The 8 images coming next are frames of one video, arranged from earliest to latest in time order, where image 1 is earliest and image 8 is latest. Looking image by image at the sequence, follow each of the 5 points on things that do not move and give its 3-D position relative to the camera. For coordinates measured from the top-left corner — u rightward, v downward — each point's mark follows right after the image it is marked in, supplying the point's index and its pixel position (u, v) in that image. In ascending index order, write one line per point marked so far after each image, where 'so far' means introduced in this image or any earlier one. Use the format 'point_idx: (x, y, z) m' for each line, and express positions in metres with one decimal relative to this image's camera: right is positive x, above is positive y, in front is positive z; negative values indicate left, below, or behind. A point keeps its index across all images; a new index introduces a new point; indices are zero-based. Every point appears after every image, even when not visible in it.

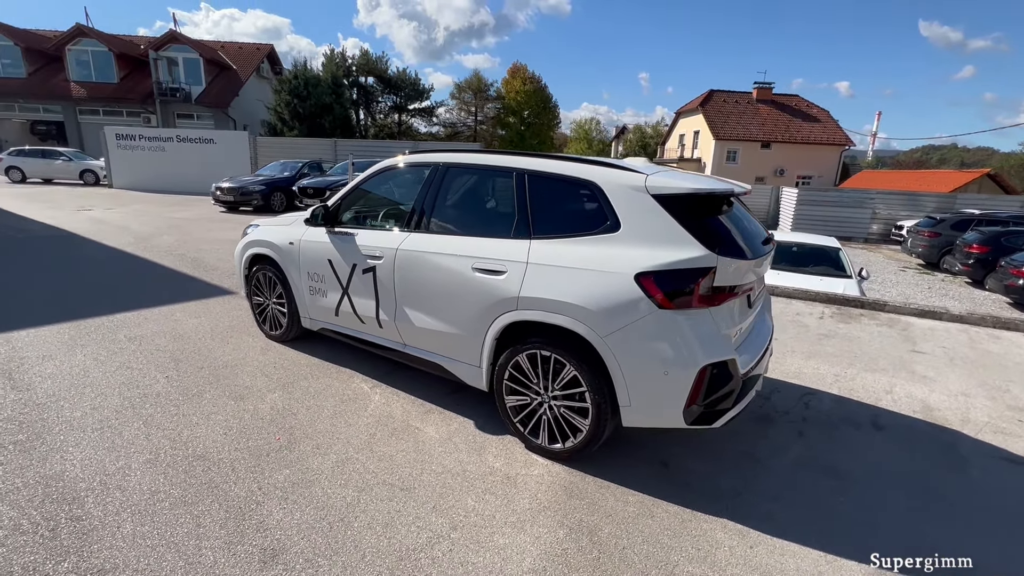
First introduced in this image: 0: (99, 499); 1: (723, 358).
0: (-2.1, -1.1, +2.5) m
1: (+1.1, -0.4, +2.6) m
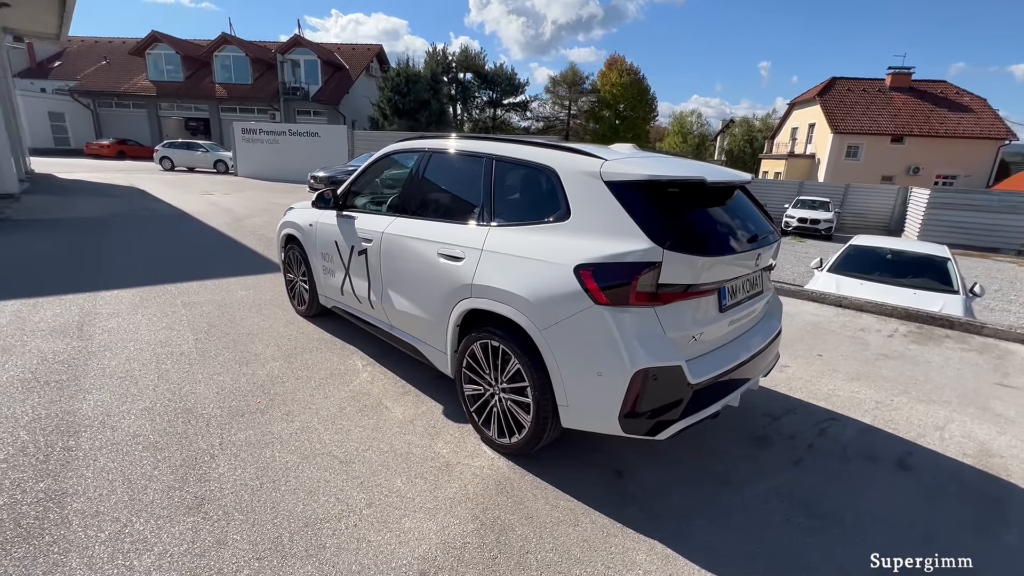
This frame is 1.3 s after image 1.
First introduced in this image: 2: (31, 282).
0: (-2.5, -0.9, +2.8) m
1: (+0.7, -0.4, +2.3) m
2: (-5.7, +0.1, +5.6) m
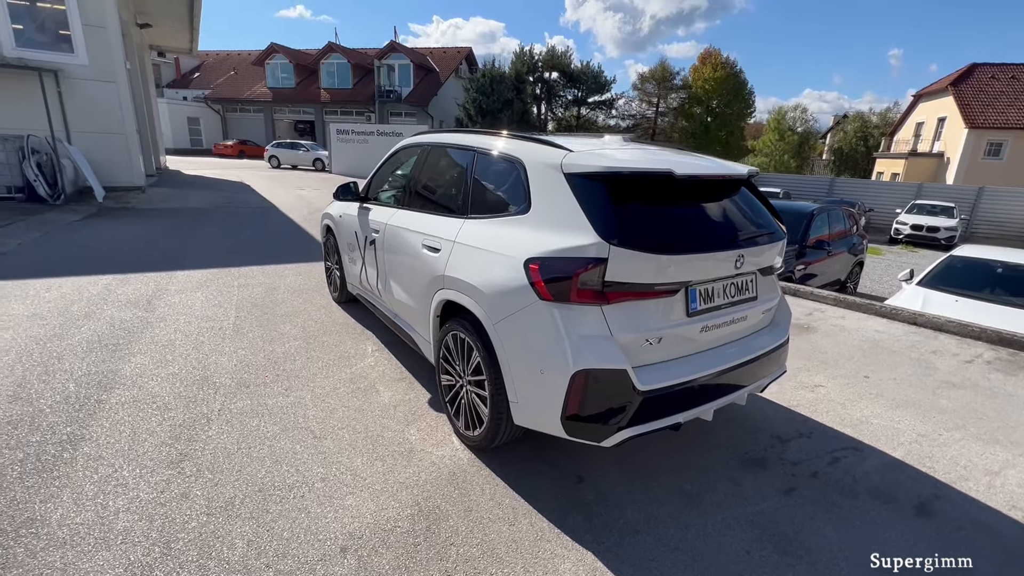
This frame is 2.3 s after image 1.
0: (-2.7, -0.7, +3.3) m
1: (+0.4, -0.4, +2.2) m
2: (-5.3, +0.4, +6.6) m
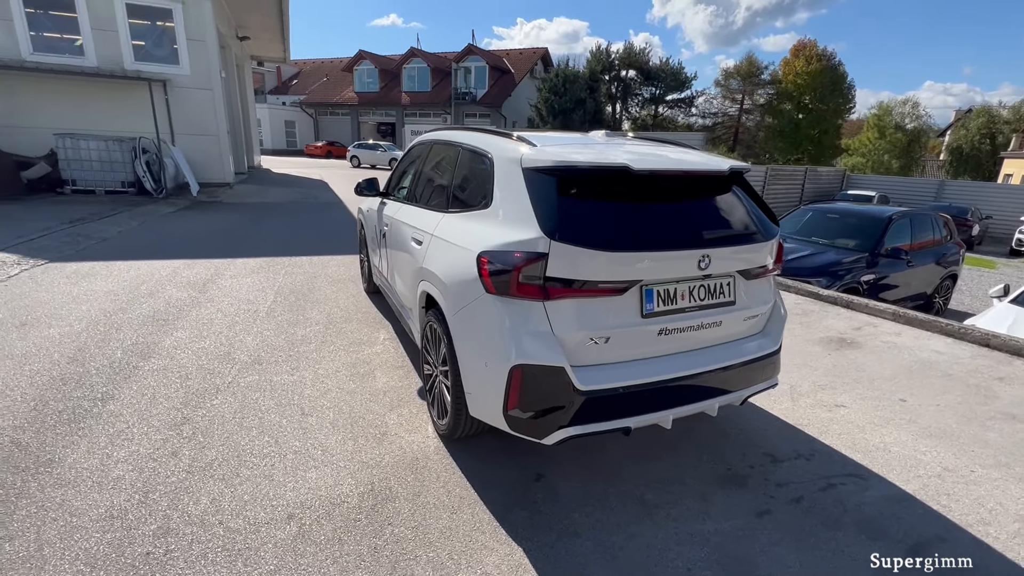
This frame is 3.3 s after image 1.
0: (-2.8, -0.6, +3.7) m
1: (+0.1, -0.3, +2.2) m
2: (-4.8, +0.6, +7.3) m
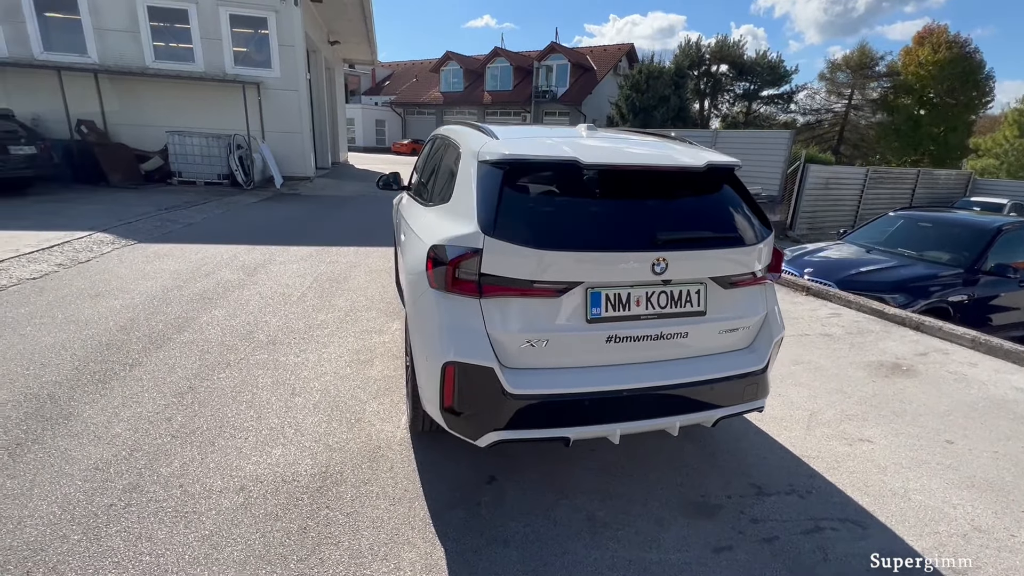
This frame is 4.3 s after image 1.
0: (-2.8, -0.4, +4.1) m
1: (-0.2, -0.3, +2.1) m
2: (-4.1, +0.9, +8.0) m
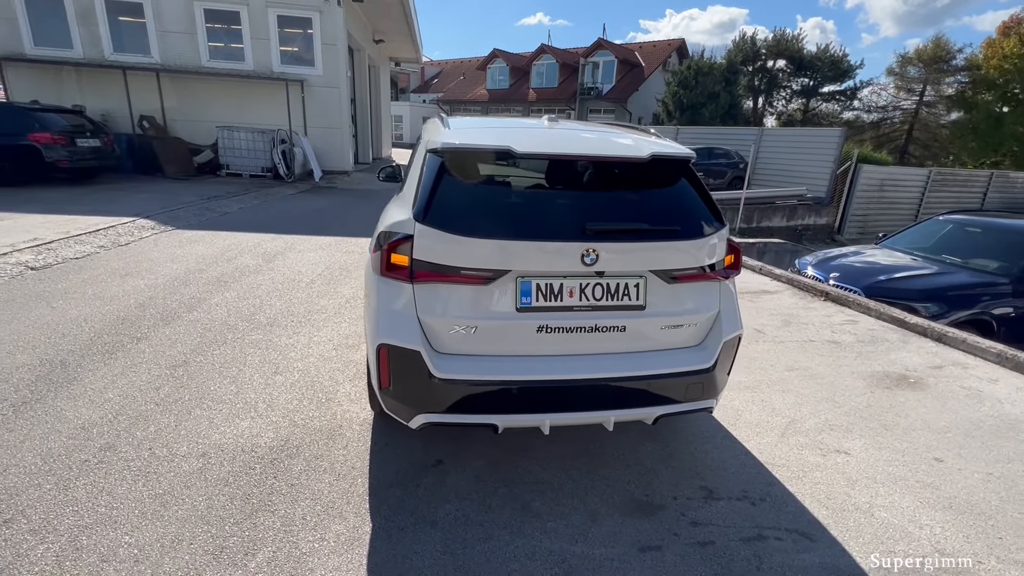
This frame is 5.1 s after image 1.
0: (-2.9, -0.2, +4.4) m
1: (-0.5, -0.3, +2.2) m
2: (-3.8, +1.1, +8.4) m
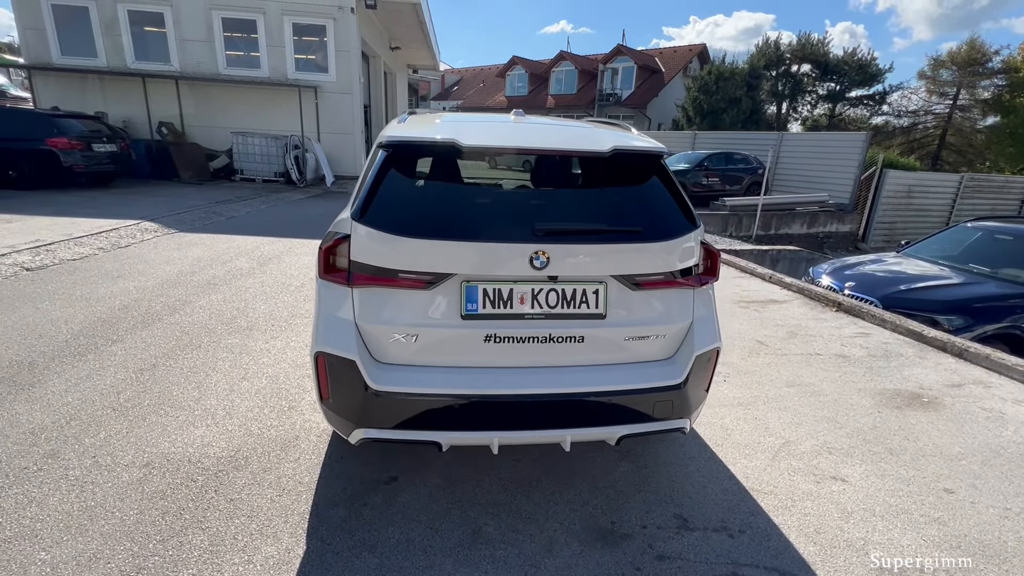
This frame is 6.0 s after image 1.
0: (-3.1, -0.3, +4.4) m
1: (-0.7, -0.3, +2.0) m
2: (-3.8, +1.0, +8.4) m
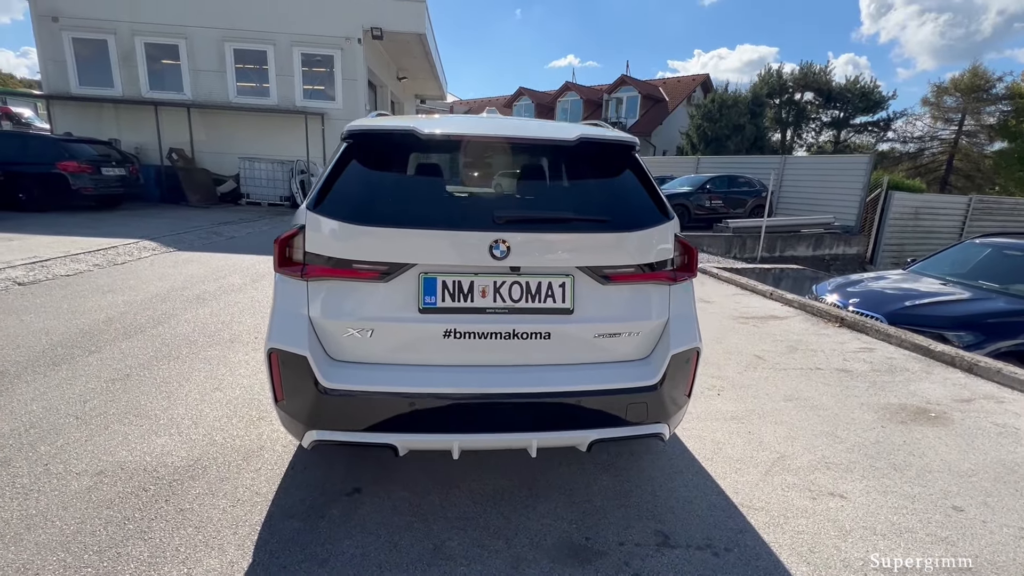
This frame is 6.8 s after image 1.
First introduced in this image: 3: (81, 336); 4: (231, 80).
0: (-3.2, -0.4, +4.3) m
1: (-0.9, -0.3, +1.9) m
2: (-3.8, +0.7, +8.4) m
3: (-3.6, -0.4, +4.0) m
4: (-8.2, +6.1, +13.8) m
